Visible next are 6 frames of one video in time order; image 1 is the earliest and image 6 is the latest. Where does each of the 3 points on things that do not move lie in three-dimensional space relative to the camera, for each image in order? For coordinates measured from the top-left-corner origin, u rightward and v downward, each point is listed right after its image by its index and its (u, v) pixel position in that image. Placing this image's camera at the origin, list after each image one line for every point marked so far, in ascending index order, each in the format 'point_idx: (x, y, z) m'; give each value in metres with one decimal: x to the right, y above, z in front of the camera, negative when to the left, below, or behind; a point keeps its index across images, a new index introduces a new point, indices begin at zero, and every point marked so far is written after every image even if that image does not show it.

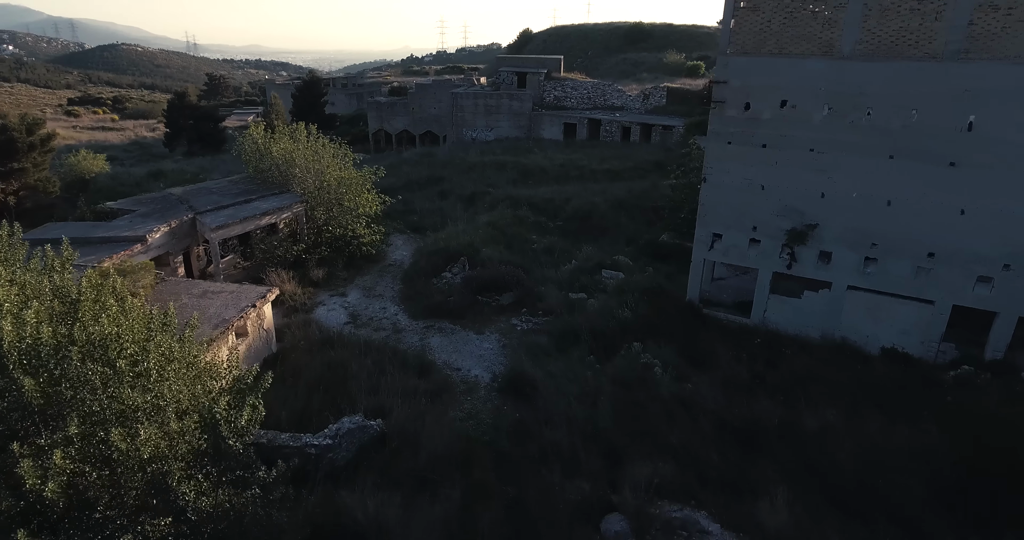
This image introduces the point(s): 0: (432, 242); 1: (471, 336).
0: (-2.2, +0.8, +17.0) m
1: (-0.8, -1.2, +11.4) m
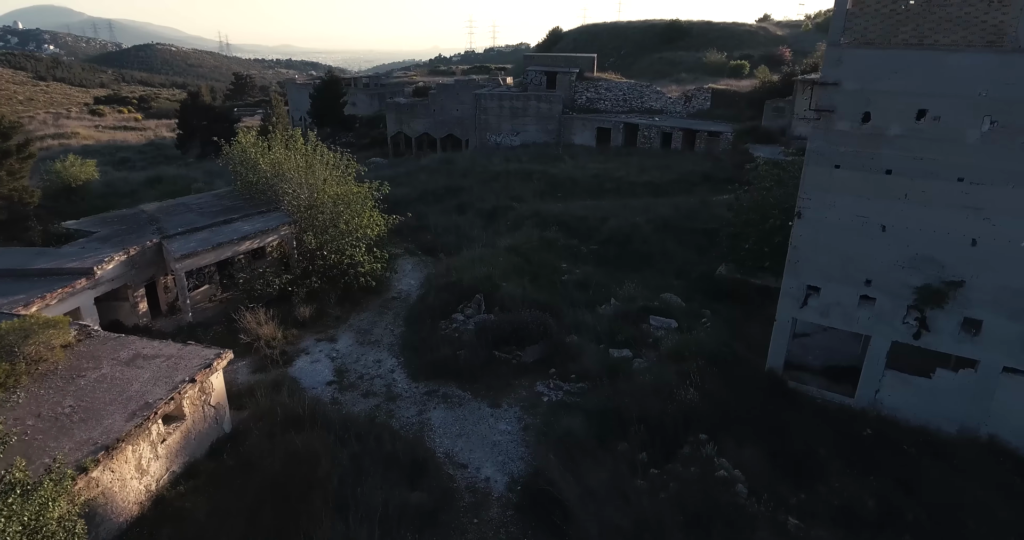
0: (-1.6, 0.0, +14.5) m
1: (-0.4, -2.0, +8.9) m
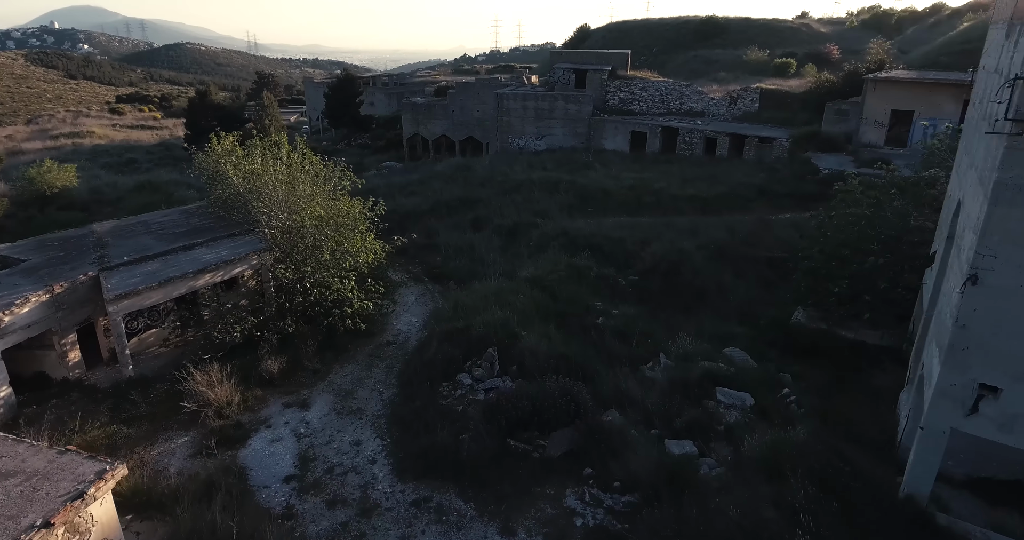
0: (-1.2, -0.7, +11.9) m
1: (-0.2, -2.7, +6.3) m
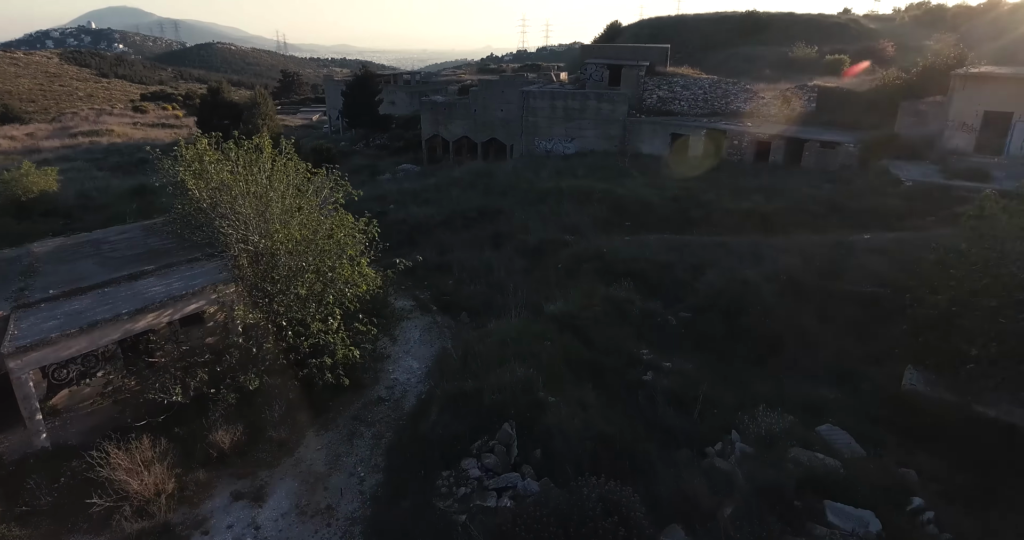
0: (-0.8, -1.2, +9.6) m
1: (-0.1, -3.3, +4.0) m
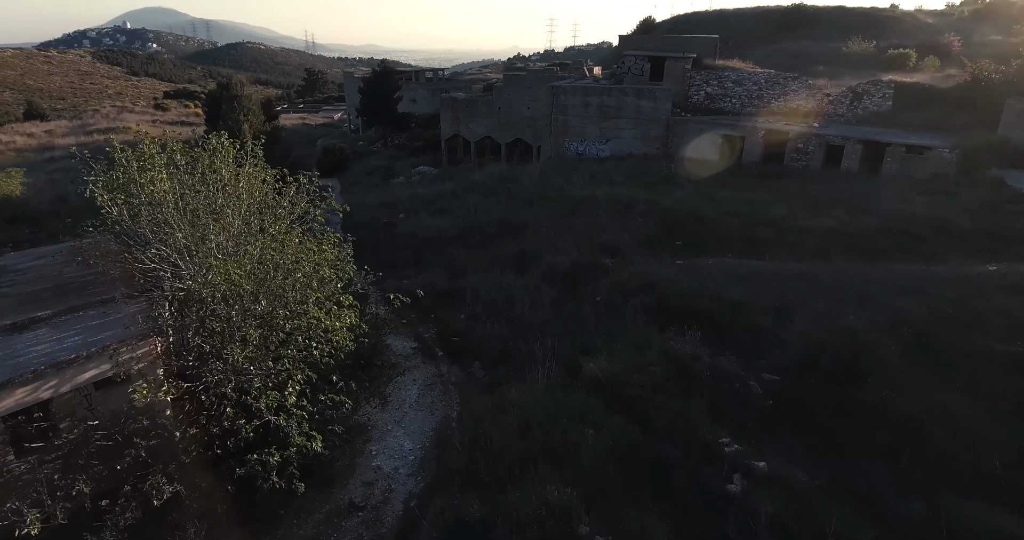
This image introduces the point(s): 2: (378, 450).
0: (-0.5, -1.8, +7.0) m
1: (0.0, -3.8, +1.3) m
2: (-1.5, -2.1, +7.2) m
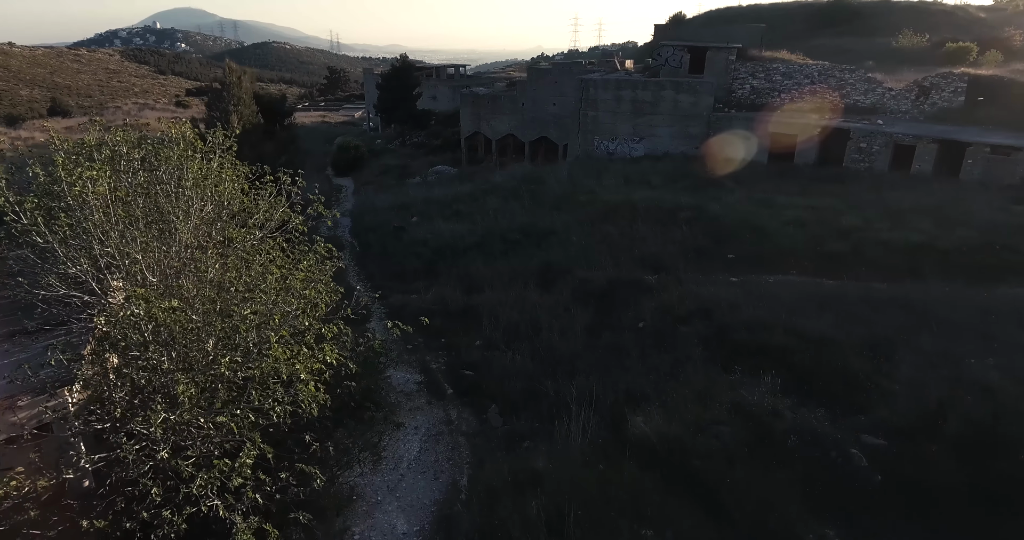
0: (-0.3, -2.1, +5.3) m
1: (0.0, -4.1, -0.4) m
2: (-1.3, -2.3, +5.5) m
